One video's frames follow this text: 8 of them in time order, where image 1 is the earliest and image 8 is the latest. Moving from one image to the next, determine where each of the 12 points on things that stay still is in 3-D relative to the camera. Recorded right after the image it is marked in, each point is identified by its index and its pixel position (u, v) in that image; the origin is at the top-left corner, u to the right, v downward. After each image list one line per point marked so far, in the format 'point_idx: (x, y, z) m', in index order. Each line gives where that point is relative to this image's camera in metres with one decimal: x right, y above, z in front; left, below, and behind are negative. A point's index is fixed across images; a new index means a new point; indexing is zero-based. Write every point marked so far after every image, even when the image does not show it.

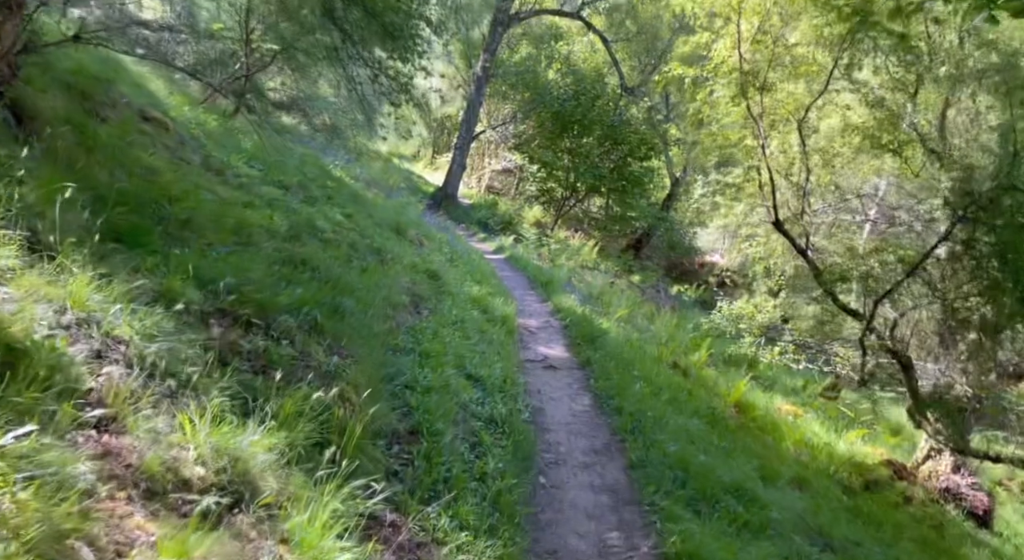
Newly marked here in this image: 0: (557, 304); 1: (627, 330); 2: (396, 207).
0: (+0.6, -0.3, +12.0) m
1: (+1.6, -0.7, +12.0) m
2: (-1.9, +1.2, +14.3) m
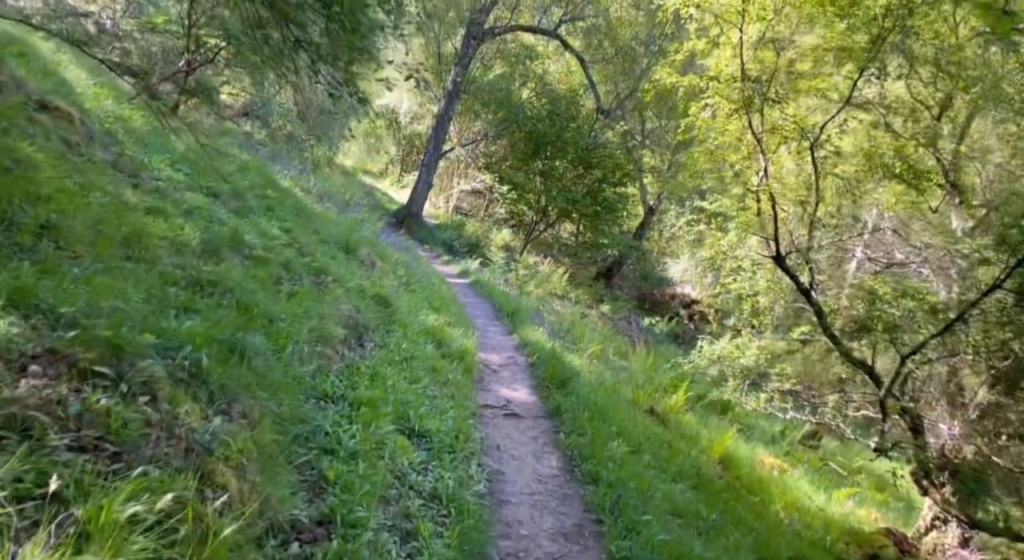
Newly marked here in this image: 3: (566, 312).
0: (+0.1, -0.7, +10.8) m
1: (+1.1, -1.1, +10.8) m
2: (-2.4, +0.8, +13.0) m
3: (+1.1, -0.7, +17.1) m
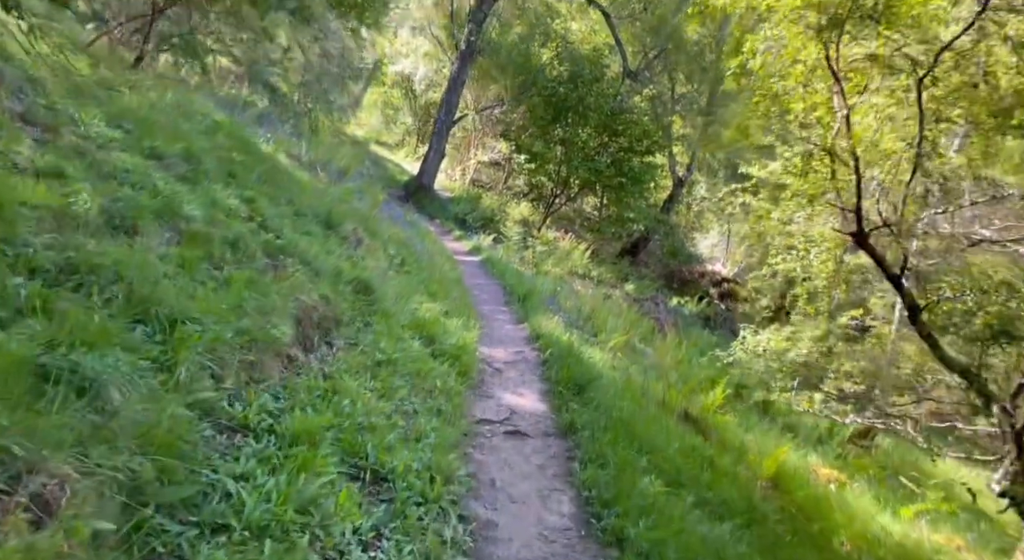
0: (+0.2, -0.5, +9.2) m
1: (+1.2, -0.9, +9.2) m
2: (-2.3, +1.1, +11.5) m
3: (+1.3, -0.3, +15.5) m
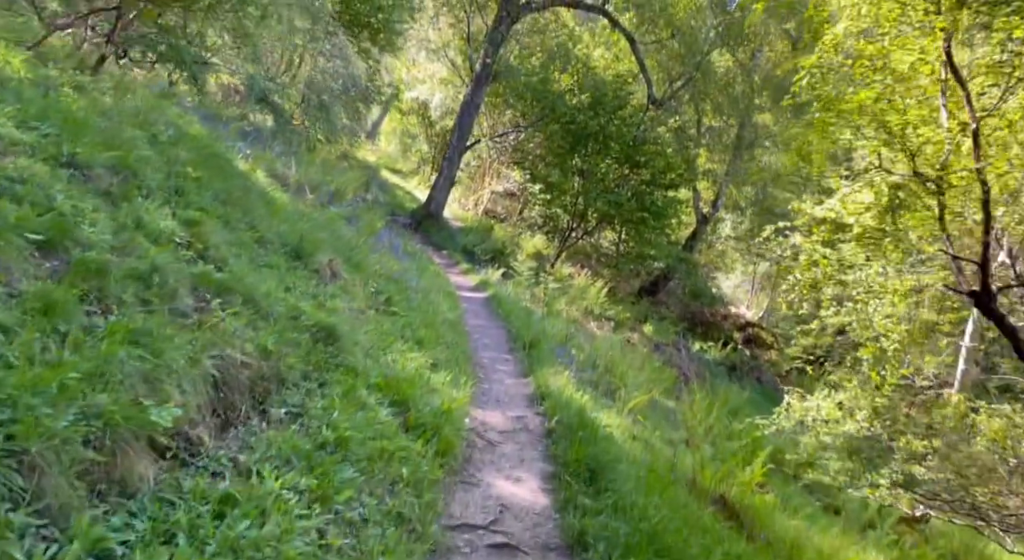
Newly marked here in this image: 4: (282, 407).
0: (+0.2, -0.9, +7.7) m
1: (+1.2, -1.4, +7.7) m
2: (-2.2, +0.7, +10.1) m
3: (+1.5, -1.0, +13.9) m
4: (-1.2, -0.7, +4.6) m
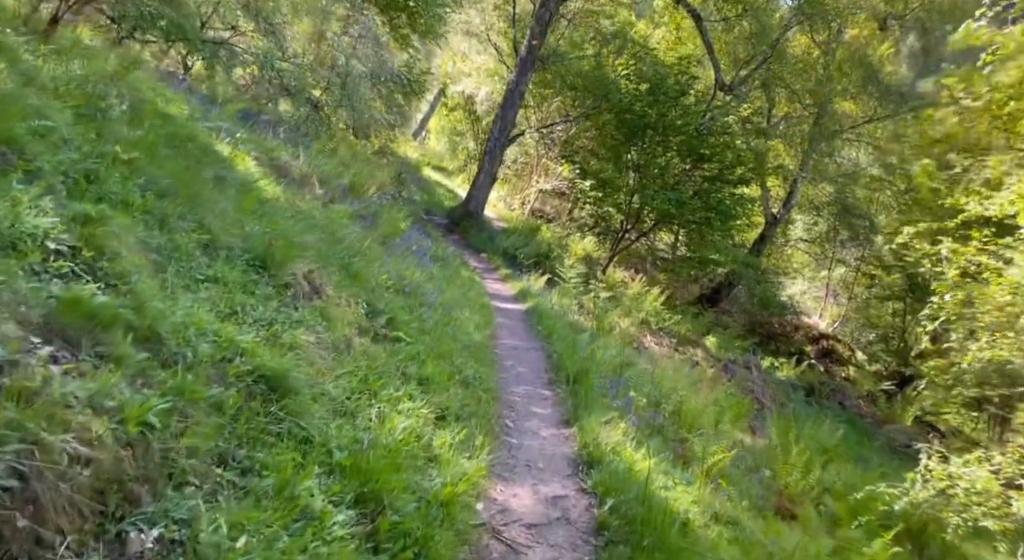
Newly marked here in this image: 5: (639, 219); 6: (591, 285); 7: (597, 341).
0: (+0.5, -1.0, +5.7) m
1: (+1.5, -1.5, +5.6) m
2: (-1.7, +0.6, +8.2) m
3: (+2.1, -1.1, +11.9) m
4: (-1.2, -0.8, +2.7) m
5: (+2.7, +1.3, +18.6) m
6: (+1.5, -0.1, +16.3) m
7: (+1.0, -0.7, +10.1) m
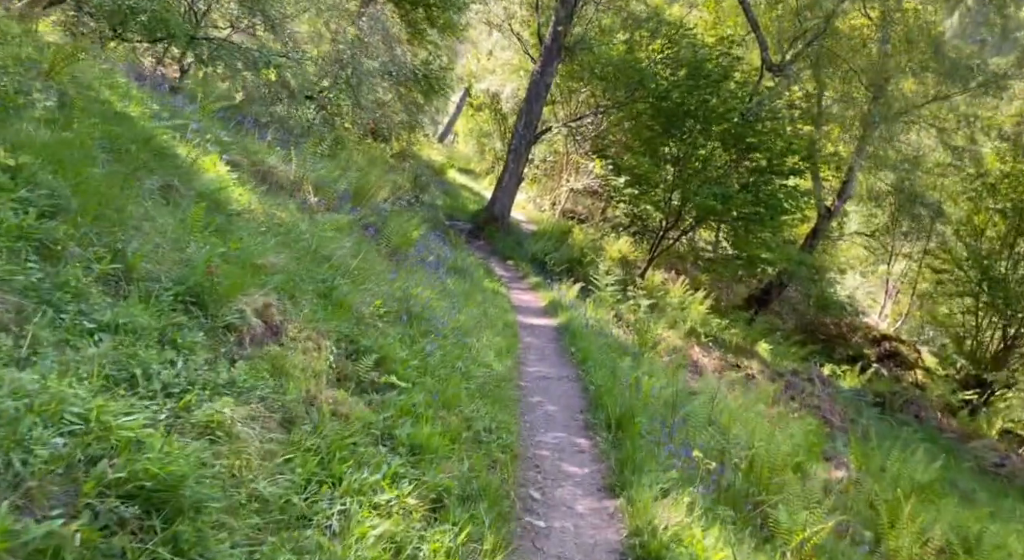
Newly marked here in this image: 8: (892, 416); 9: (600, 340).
0: (+0.6, -1.2, +4.2) m
1: (+1.6, -1.6, +4.1) m
2: (-1.6, +0.4, +6.9) m
3: (+2.5, -1.2, +10.3) m
4: (-1.2, -1.0, +1.3) m
5: (+3.3, +1.2, +17.0) m
6: (+2.0, -0.2, +14.8) m
7: (+1.3, -0.8, +8.7) m
8: (+6.3, -2.2, +14.3) m
9: (+1.0, -0.7, +9.6) m
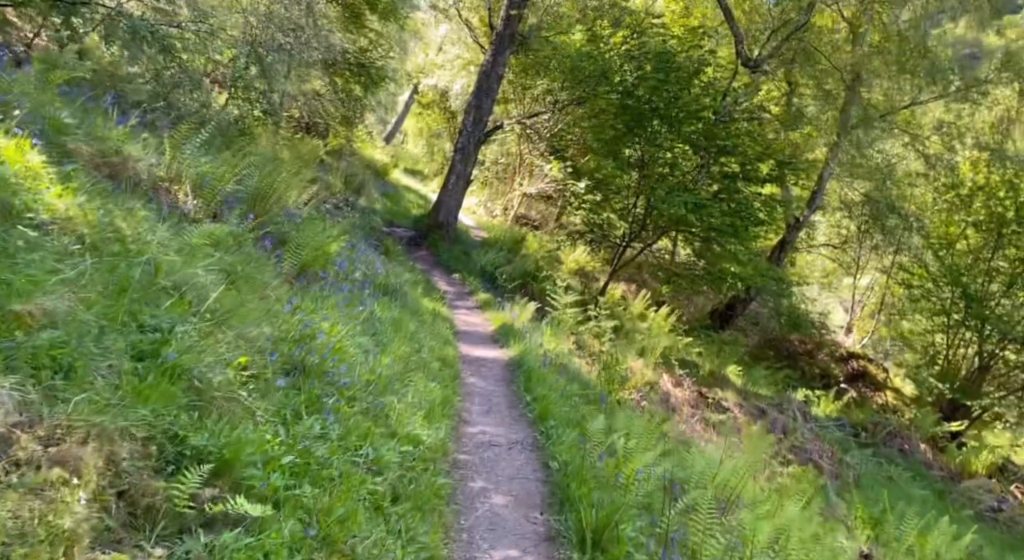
0: (+0.4, -1.4, +2.3) m
1: (+1.4, -1.8, +2.3) m
2: (-1.9, +0.2, +4.9) m
3: (+1.9, -1.4, +8.5) m
4: (-1.2, -1.2, -0.7) m
5: (+2.4, +0.9, +15.3) m
6: (+1.2, -0.5, +12.9) m
7: (+0.8, -1.1, +6.8) m
8: (+5.5, -2.5, +12.8) m
9: (+0.4, -0.9, +7.7) m
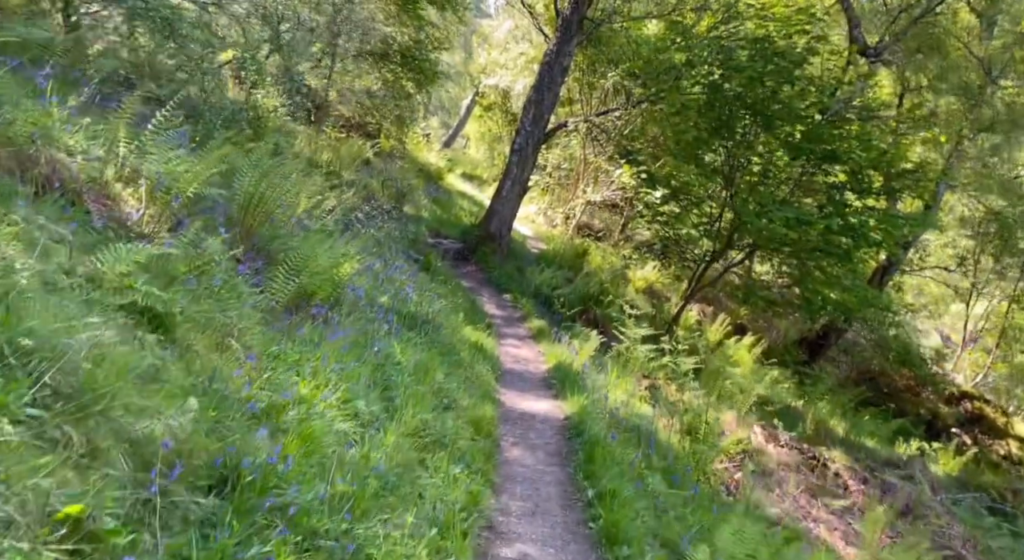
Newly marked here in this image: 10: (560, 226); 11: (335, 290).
0: (+0.4, -1.6, +0.4) m
1: (+1.4, -2.1, +0.2) m
2: (-1.7, 0.0, +3.0) m
3: (+2.3, -1.8, +6.4) m
4: (-1.4, -1.3, -2.5) m
5: (+3.3, +0.6, +13.2) m
6: (+1.9, -0.8, +10.9) m
7: (+1.1, -1.4, +4.8) m
8: (+6.2, -3.0, +10.4) m
9: (+0.8, -1.2, +5.7) m
10: (+0.9, +1.2, +18.0) m
11: (-1.3, 0.0, +6.3) m
